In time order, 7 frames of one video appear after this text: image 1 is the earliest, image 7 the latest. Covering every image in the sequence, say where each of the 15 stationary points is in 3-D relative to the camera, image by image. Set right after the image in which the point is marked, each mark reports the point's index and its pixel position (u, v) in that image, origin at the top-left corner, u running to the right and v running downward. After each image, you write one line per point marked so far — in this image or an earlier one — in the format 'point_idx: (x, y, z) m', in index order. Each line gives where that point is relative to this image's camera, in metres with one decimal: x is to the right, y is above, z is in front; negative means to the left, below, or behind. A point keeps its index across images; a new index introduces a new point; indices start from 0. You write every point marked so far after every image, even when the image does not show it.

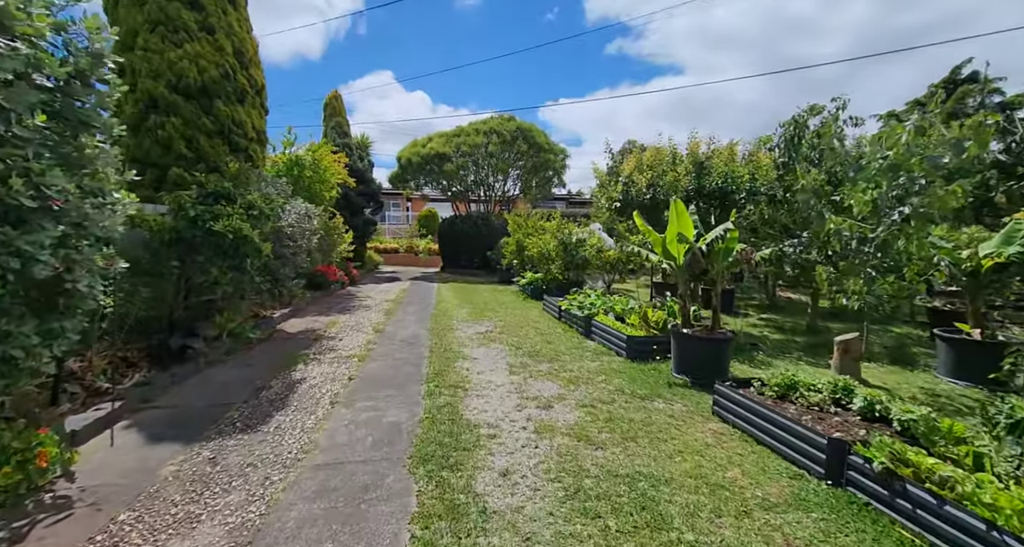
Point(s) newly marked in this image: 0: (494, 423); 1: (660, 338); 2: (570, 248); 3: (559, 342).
0: (-0.1, -1.1, +3.3) m
1: (+1.6, -0.7, +4.8) m
2: (+1.2, +0.5, +8.7) m
3: (+0.6, -0.9, +5.7) m
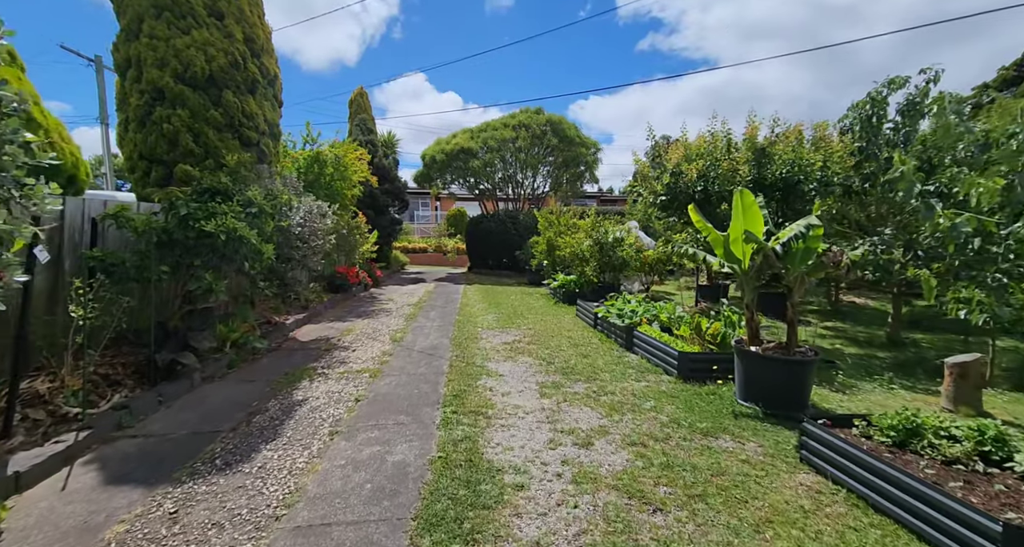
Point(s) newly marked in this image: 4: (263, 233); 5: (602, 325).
0: (+0.1, -1.2, +2.7) m
1: (+1.9, -0.8, +4.1) m
2: (+1.7, +0.5, +7.9) m
3: (+1.0, -0.9, +5.0) m
4: (-2.4, +0.4, +4.2) m
5: (+1.2, -0.7, +6.0) m
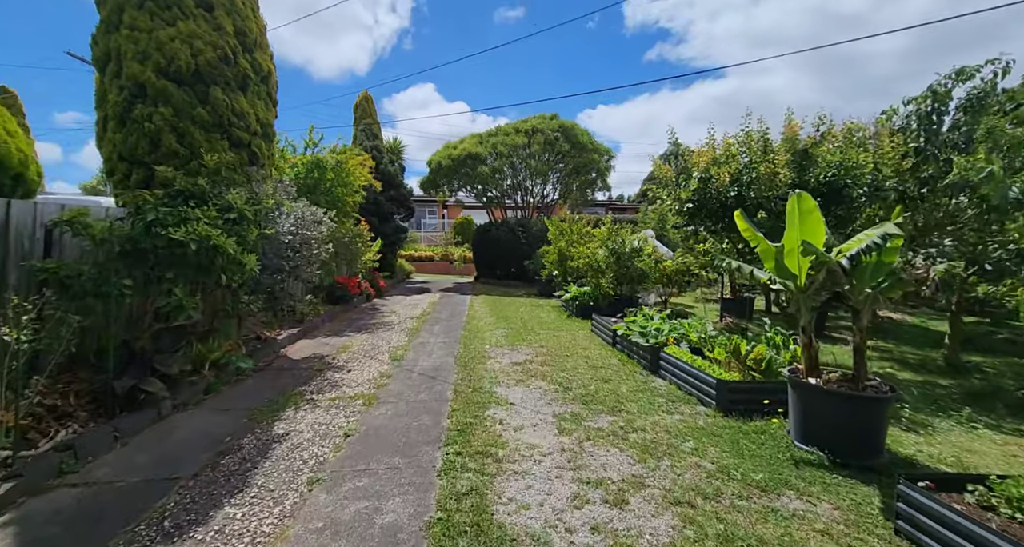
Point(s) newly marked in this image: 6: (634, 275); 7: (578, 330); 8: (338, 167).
0: (+0.1, -1.3, +2.1) m
1: (+2.0, -0.9, +3.5) m
2: (+1.9, +0.3, +7.4) m
3: (+1.1, -1.1, +4.4) m
4: (-2.3, +0.3, +3.7) m
5: (+1.4, -0.9, +5.5) m
6: (+2.0, 0.0, +7.3) m
7: (+1.0, -0.9, +7.0) m
8: (-3.3, +2.0, +8.4) m
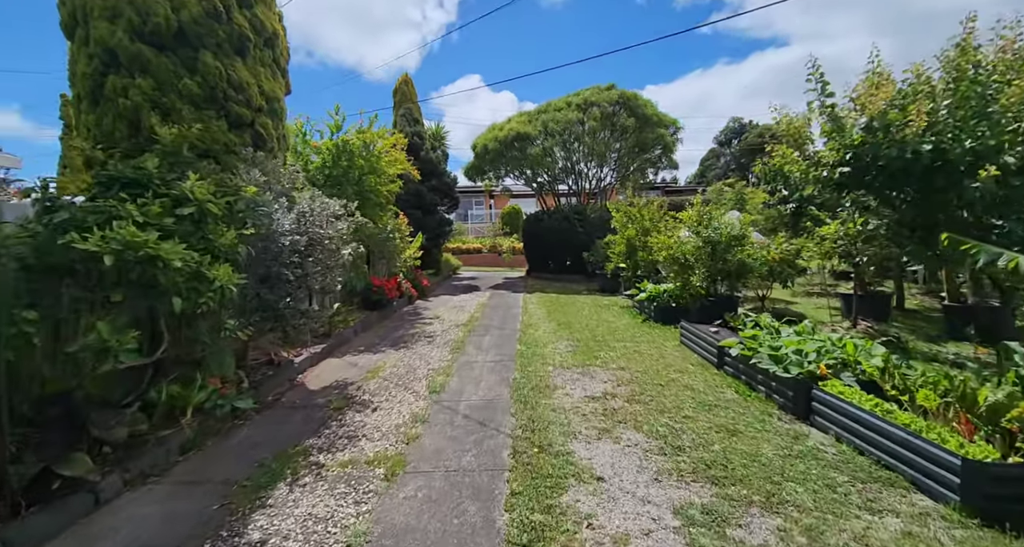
0: (+0.5, -1.4, +0.8) m
1: (+2.5, -0.9, +2.0) m
2: (+2.7, +0.3, +5.8) m
3: (+1.6, -1.1, +3.0) m
4: (-1.8, +0.2, +2.6) m
5: (+2.0, -0.9, +4.0) m
6: (+2.9, +0.1, +5.8) m
7: (+1.9, -0.9, +5.6) m
8: (-2.4, +2.0, +7.4) m
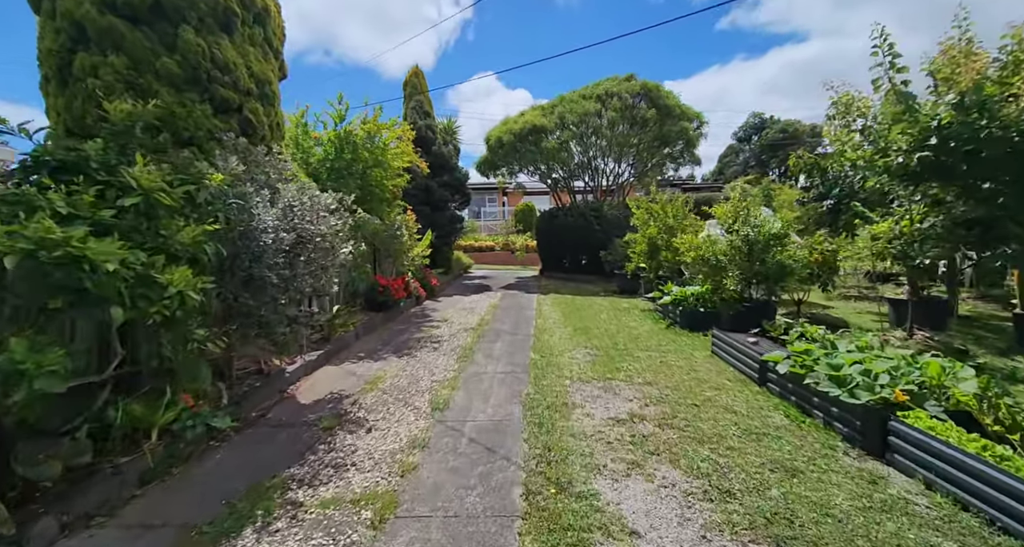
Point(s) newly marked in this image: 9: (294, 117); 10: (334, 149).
0: (+0.5, -1.4, +0.3) m
1: (+2.5, -1.0, +1.4) m
2: (+2.9, +0.3, +5.2) m
3: (+1.7, -1.1, +2.5) m
4: (-1.7, +0.1, +2.2) m
5: (+2.1, -0.9, +3.4) m
6: (+3.0, 0.0, +5.2) m
7: (+2.0, -0.9, +5.0) m
8: (-2.2, +2.0, +6.9) m
9: (-3.7, +2.5, +6.8) m
10: (-2.8, +1.9, +6.8) m
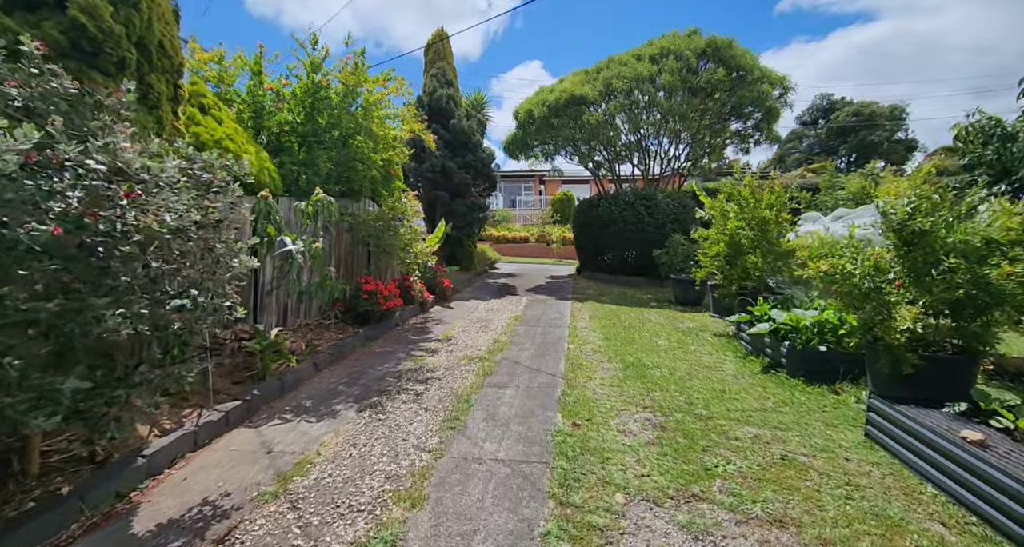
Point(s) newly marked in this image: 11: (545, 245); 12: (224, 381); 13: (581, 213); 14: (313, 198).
0: (+0.2, -1.6, -1.6) m
1: (+2.3, -1.2, -0.6) m
2: (+3.0, +0.1, +3.1) m
3: (+1.6, -1.4, +0.5) m
4: (-1.8, 0.0, +0.4) m
5: (+2.1, -1.1, +1.4) m
6: (+3.2, -0.2, +3.0) m
7: (+2.1, -1.1, +3.0) m
8: (-1.8, +2.0, +5.2) m
9: (-3.4, +2.5, +5.2) m
10: (-2.4, +1.9, +5.1) m
11: (+1.3, +1.2, +18.8) m
12: (-2.4, -0.9, +3.6) m
13: (+1.7, +1.5, +11.2) m
14: (-1.9, +0.7, +4.3) m
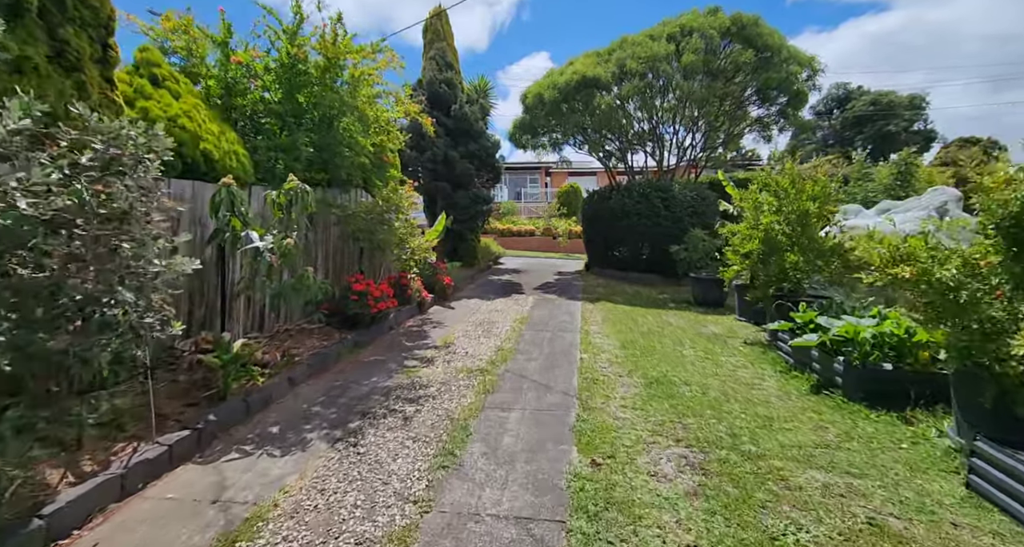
0: (+0.2, -1.7, -2.2) m
1: (+2.3, -1.3, -1.3) m
2: (+3.0, +0.1, +2.5) m
3: (+1.6, -1.4, -0.2) m
4: (-1.8, -0.1, -0.1) m
5: (+2.1, -1.2, +0.8) m
6: (+3.2, -0.2, +2.4) m
7: (+2.2, -1.1, +2.4) m
8: (-1.8, +2.0, +4.5) m
9: (-3.3, +2.5, +4.5) m
10: (-2.4, +1.9, +4.5) m
11: (+1.5, +1.4, +18.2) m
12: (-2.3, -0.9, +3.1) m
13: (+1.9, +1.6, +10.6) m
14: (-1.9, +0.7, +3.7) m
